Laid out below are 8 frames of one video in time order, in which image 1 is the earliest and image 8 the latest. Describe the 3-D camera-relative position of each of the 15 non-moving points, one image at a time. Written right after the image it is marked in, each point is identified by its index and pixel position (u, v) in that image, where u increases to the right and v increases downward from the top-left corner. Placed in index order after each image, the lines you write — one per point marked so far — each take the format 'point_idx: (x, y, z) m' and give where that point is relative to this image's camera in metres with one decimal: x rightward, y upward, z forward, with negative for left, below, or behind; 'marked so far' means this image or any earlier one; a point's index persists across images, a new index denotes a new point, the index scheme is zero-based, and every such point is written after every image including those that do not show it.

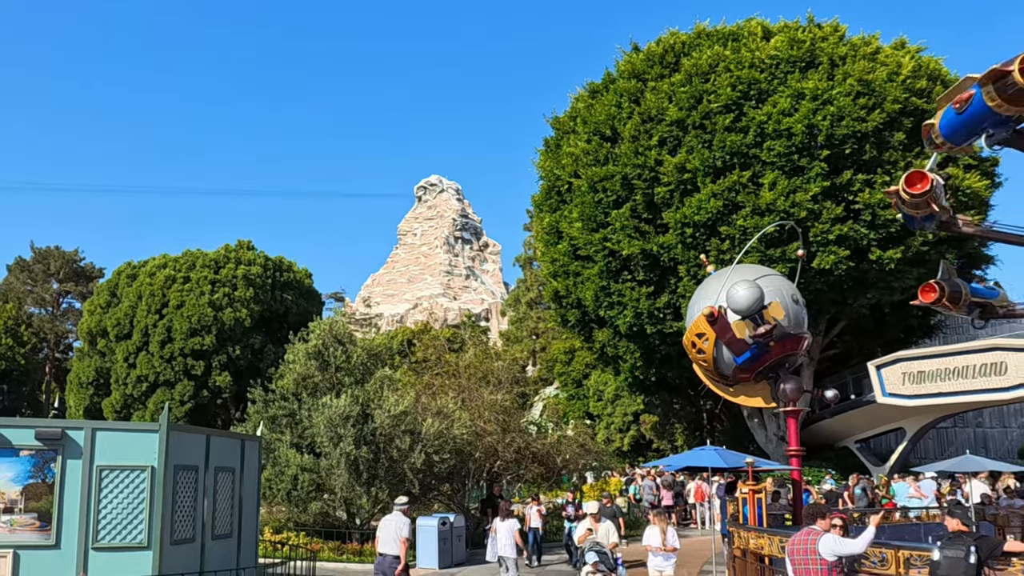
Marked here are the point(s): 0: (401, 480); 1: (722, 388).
0: (-3.7, -5.3, +18.4) m
1: (+3.7, -1.9, +11.4) m
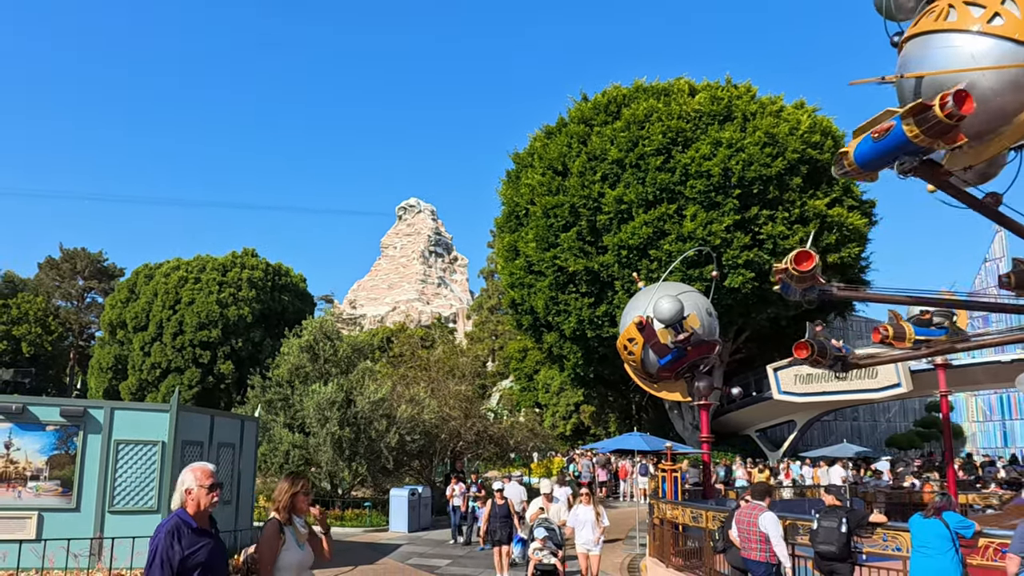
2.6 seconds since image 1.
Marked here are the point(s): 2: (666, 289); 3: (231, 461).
0: (-4.7, -5.4, +20.5) m
1: (+2.9, -2.1, +13.5) m
2: (+3.2, -0.1, +13.4) m
3: (-7.3, -4.5, +16.3) m
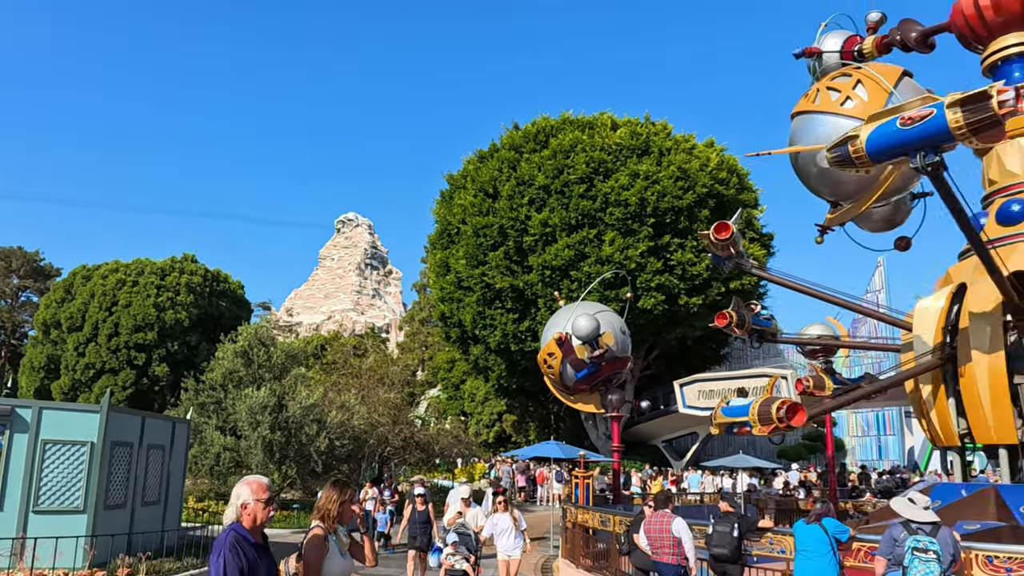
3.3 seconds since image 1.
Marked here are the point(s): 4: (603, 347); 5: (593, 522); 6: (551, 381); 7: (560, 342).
0: (-6.9, -5.7, +20.9) m
1: (+1.2, -2.6, +14.5) m
2: (+1.6, -0.5, +14.3) m
3: (-9.2, -4.6, +16.5) m
4: (+1.9, -1.3, +13.5) m
5: (+1.7, -5.0, +13.5) m
6: (+0.9, -2.1, +14.3) m
7: (+1.0, -1.2, +13.7) m
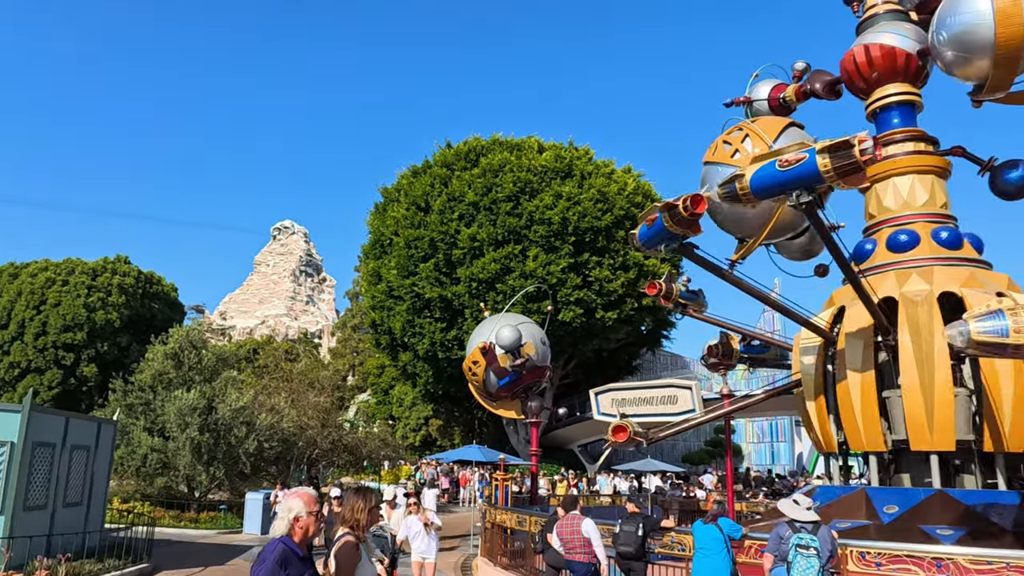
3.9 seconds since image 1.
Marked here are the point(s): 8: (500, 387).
0: (-9.2, -5.8, +21.0) m
1: (-0.6, -2.8, +15.2) m
2: (-0.1, -0.8, +15.2) m
3: (-11.1, -4.6, +16.5) m
4: (+0.3, -1.6, +14.3) m
5: (0.0, -5.3, +14.3) m
6: (-0.9, -2.4, +15.1) m
7: (-0.7, -1.4, +14.5) m
8: (-0.3, -2.3, +14.5) m
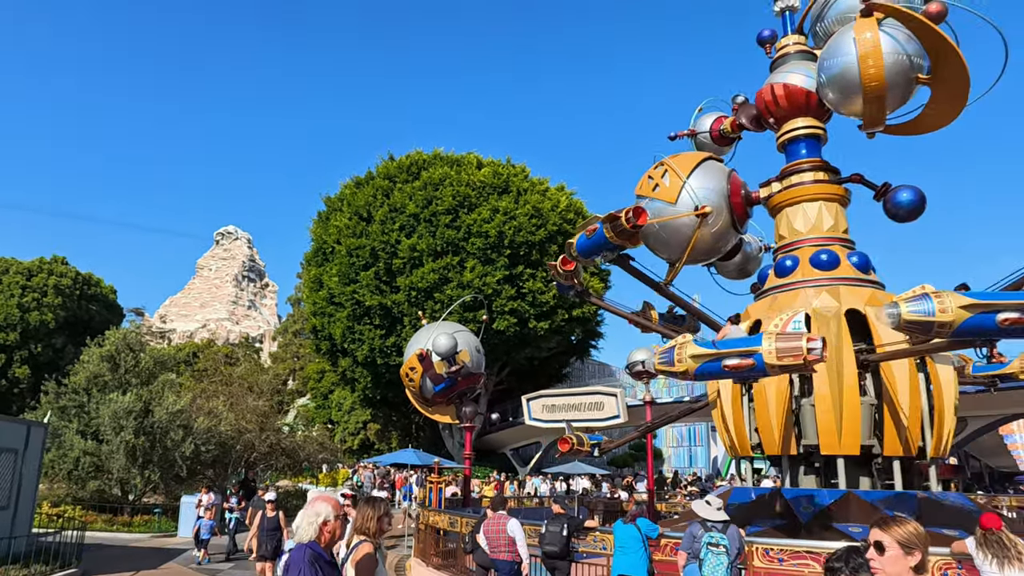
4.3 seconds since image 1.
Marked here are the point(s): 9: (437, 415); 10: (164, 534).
0: (-11.2, -5.9, +20.9) m
1: (-2.2, -3.1, +15.8) m
2: (-1.7, -1.0, +15.7) m
3: (-12.8, -4.6, +16.3) m
4: (-1.2, -1.8, +14.9) m
5: (-1.6, -5.5, +14.8) m
6: (-2.5, -2.6, +15.6) m
7: (-2.2, -1.7, +15.1) m
8: (-1.8, -2.5, +15.0) m
9: (-1.9, -3.2, +15.8) m
10: (-10.7, -7.6, +19.4) m
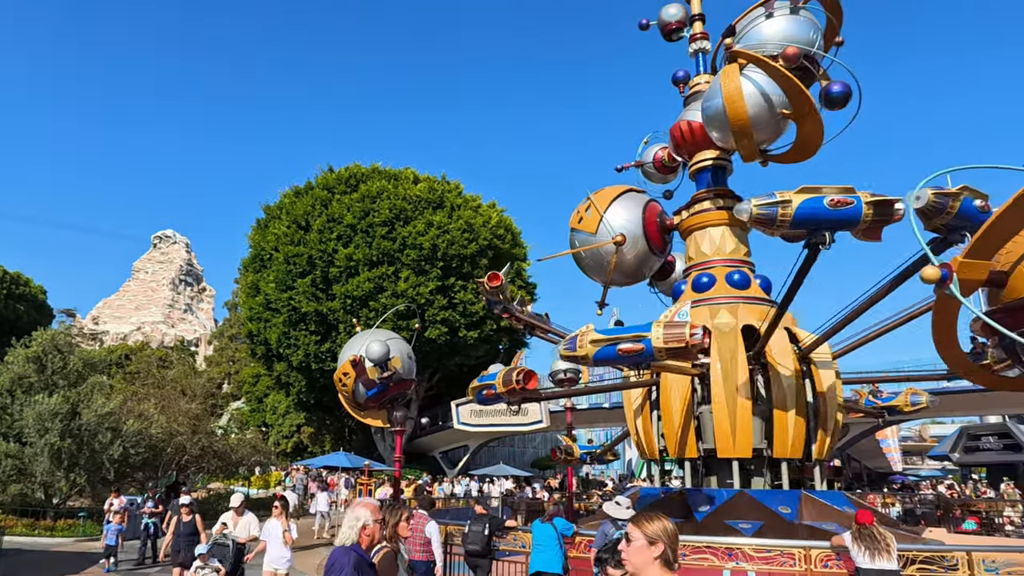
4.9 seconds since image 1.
0: (-13.5, -5.9, +20.7) m
1: (-4.0, -3.3, +16.3) m
2: (-3.5, -1.2, +16.4) m
3: (-14.7, -4.6, +16.0) m
4: (-3.0, -2.0, +15.6) m
5: (-3.4, -5.7, +15.4) m
6: (-4.3, -2.8, +16.1) m
7: (-3.9, -1.9, +15.7) m
8: (-3.6, -2.7, +15.6) m
9: (-3.7, -3.4, +16.4) m
10: (-12.9, -7.6, +19.3) m
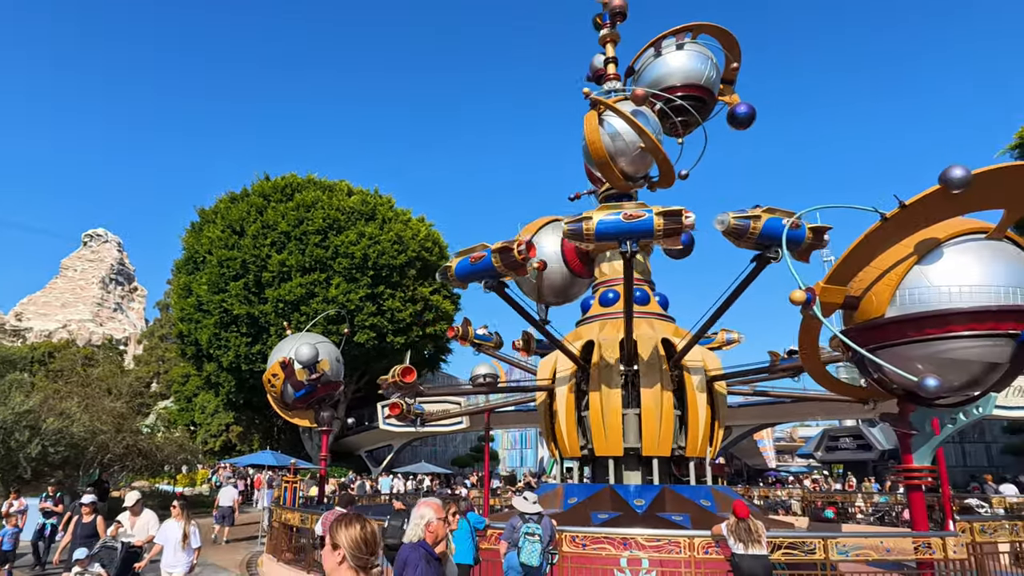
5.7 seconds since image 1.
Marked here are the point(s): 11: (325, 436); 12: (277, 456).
0: (-16.0, -5.8, +20.5) m
1: (-6.1, -3.4, +17.0) m
2: (-5.5, -1.4, +17.1) m
3: (-16.8, -4.4, +15.7) m
4: (-5.0, -2.2, +16.4) m
5: (-5.5, -5.9, +16.1) m
6: (-6.3, -2.9, +16.8) m
7: (-5.9, -2.0, +16.4) m
8: (-5.6, -2.9, +16.4) m
9: (-5.8, -3.5, +17.1) m
10: (-15.3, -7.5, +19.1) m
11: (-4.9, -3.9, +16.8) m
12: (-6.3, -4.6, +17.3) m
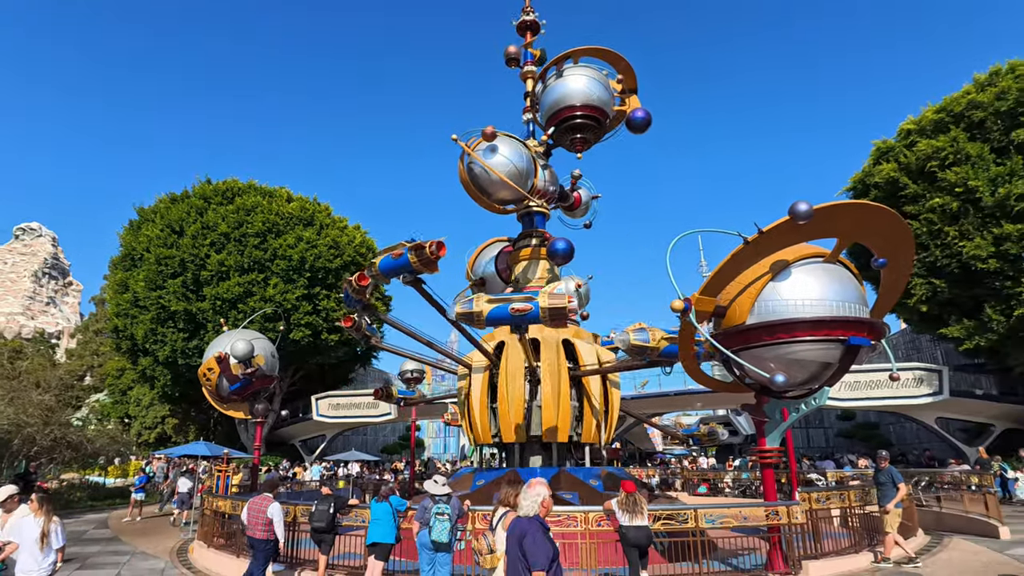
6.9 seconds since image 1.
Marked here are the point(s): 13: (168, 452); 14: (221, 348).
0: (-18.6, -5.5, +20.6) m
1: (-8.3, -3.4, +18.2) m
2: (-7.7, -1.4, +18.3) m
3: (-18.8, -4.1, +15.8) m
4: (-7.1, -2.2, +17.6) m
5: (-7.7, -5.9, +17.3) m
6: (-8.5, -2.9, +17.9) m
7: (-8.1, -2.0, +17.5) m
8: (-7.8, -2.8, +17.6) m
9: (-8.1, -3.5, +18.3) m
10: (-17.8, -7.3, +19.3) m
11: (-7.2, -3.9, +18.0) m
12: (-8.6, -4.6, +18.4) m
13: (-9.7, -4.7, +18.1) m
14: (-8.2, -1.7, +18.0) m
